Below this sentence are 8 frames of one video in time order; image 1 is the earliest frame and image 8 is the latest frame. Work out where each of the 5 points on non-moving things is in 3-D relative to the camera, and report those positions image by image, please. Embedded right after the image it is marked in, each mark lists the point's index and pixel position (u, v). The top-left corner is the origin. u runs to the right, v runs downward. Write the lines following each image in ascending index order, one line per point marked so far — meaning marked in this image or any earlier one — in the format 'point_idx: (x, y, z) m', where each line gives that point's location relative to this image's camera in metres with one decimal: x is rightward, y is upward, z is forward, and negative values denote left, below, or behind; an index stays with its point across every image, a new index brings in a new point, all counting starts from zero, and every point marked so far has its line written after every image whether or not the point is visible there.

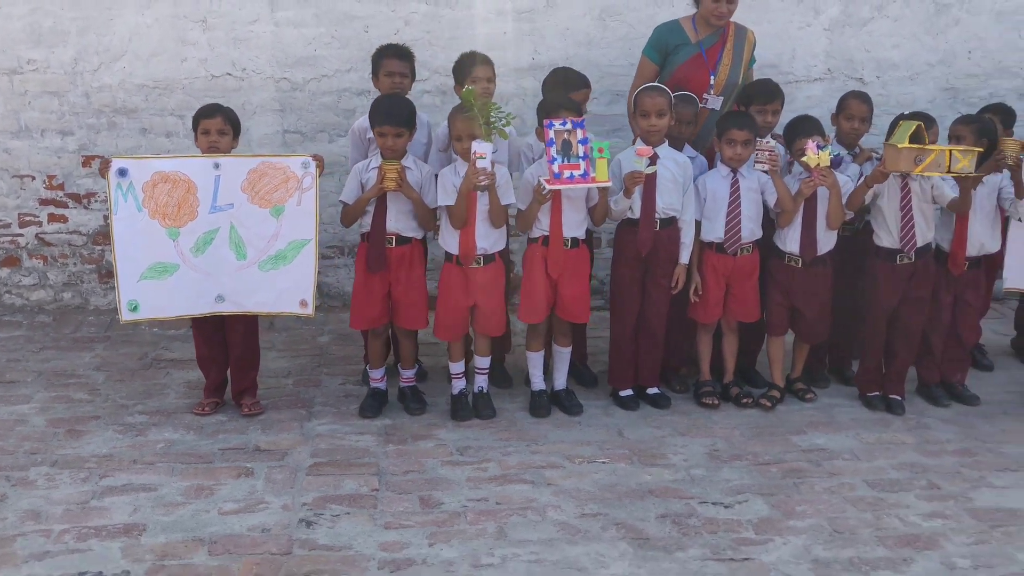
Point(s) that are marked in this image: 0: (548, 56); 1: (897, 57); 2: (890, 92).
0: (+0.2, +1.1, +5.1) m
1: (+2.0, +1.2, +5.3) m
2: (+1.9, +1.0, +5.4) m
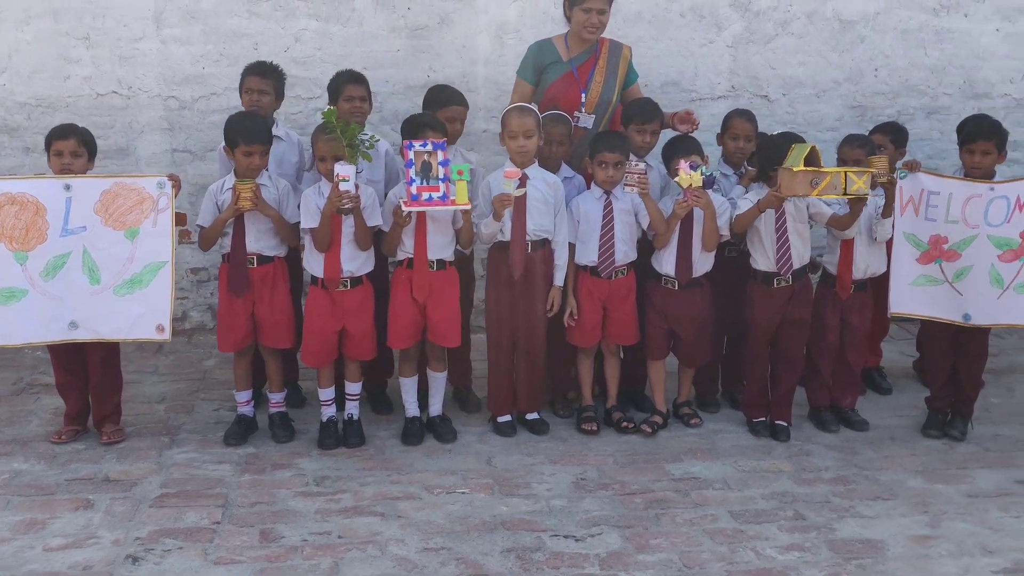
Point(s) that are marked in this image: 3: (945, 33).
0: (-0.3, +1.0, +5.0) m
1: (+1.5, +1.1, +5.3) m
2: (+1.4, +0.9, +5.3) m
3: (+2.2, +1.3, +5.3) m
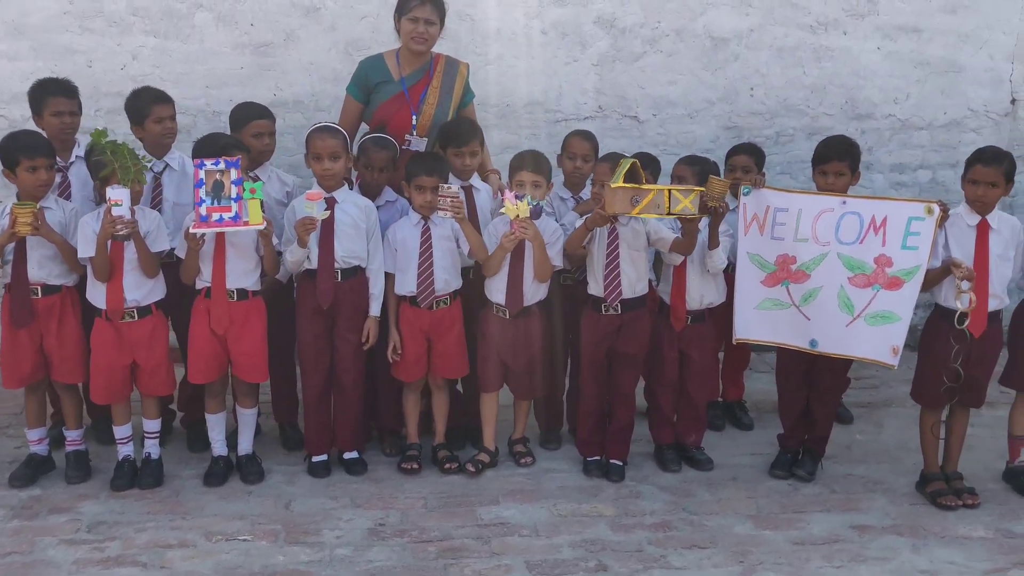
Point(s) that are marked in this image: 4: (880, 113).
0: (-1.0, +0.9, +4.8) m
1: (+0.8, +0.9, +5.0) m
2: (+0.8, +0.8, +5.1) m
3: (+1.5, +1.2, +5.1) m
4: (+1.8, +0.9, +5.2) m
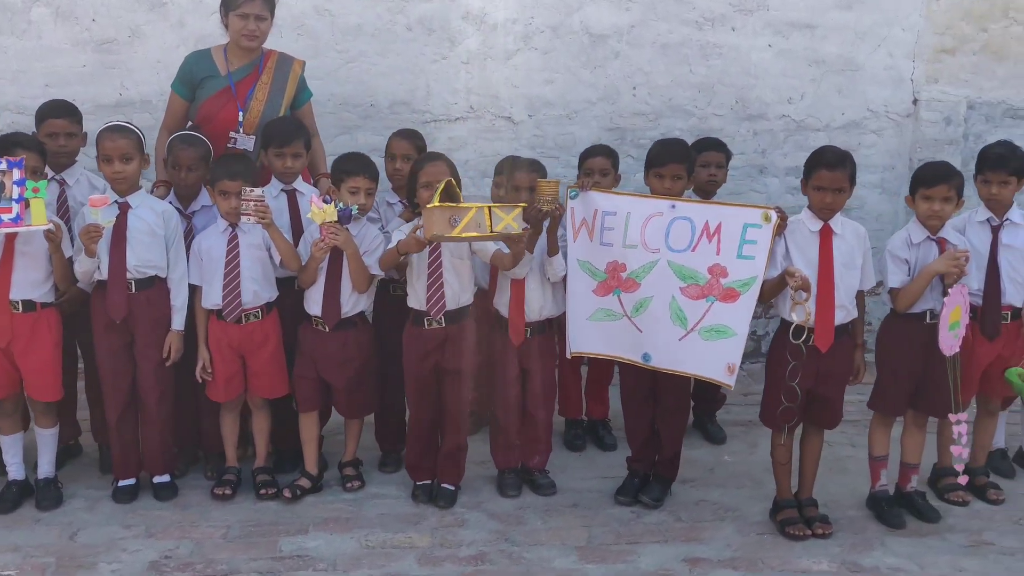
0: (-1.6, +0.8, +4.5) m
1: (+0.2, +0.9, +4.8) m
2: (+0.2, +0.7, +4.8) m
3: (+0.9, +1.1, +4.8) m
4: (+1.2, +0.8, +5.0) m
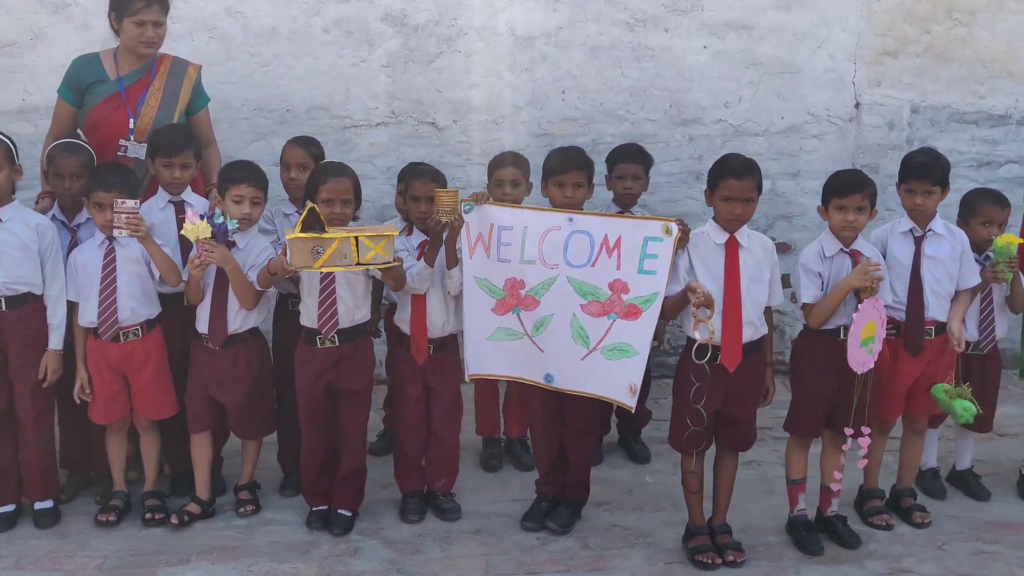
0: (-1.9, +0.8, +4.3) m
1: (-0.2, +0.8, +4.6) m
2: (-0.2, +0.7, +4.6) m
3: (+0.6, +1.1, +4.7) m
4: (+0.9, +0.8, +4.8) m
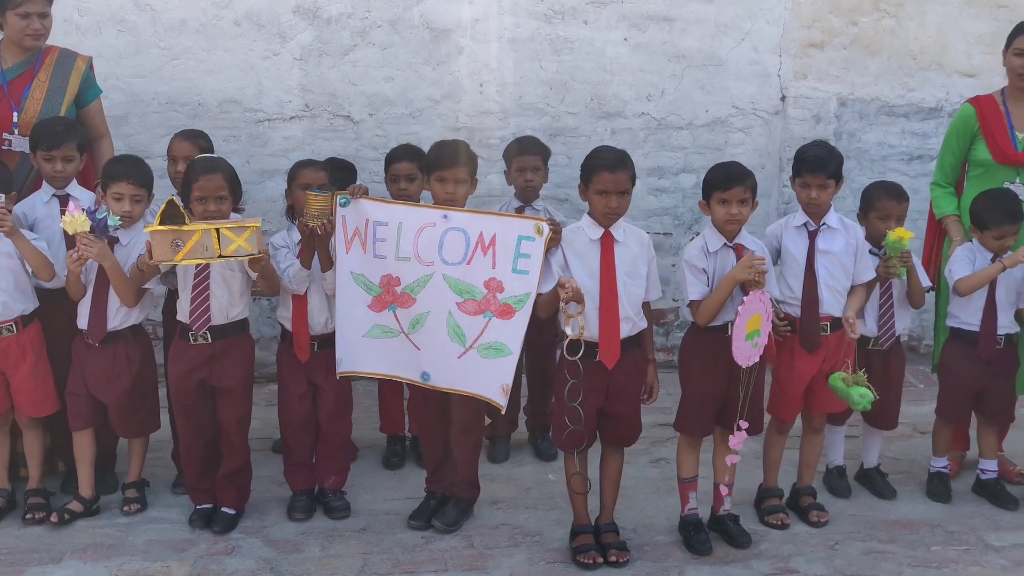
0: (-2.3, +0.8, +4.3) m
1: (-0.5, +0.9, +4.5) m
2: (-0.5, +0.7, +4.6) m
3: (+0.2, +1.1, +4.6) m
4: (+0.5, +0.8, +4.7) m
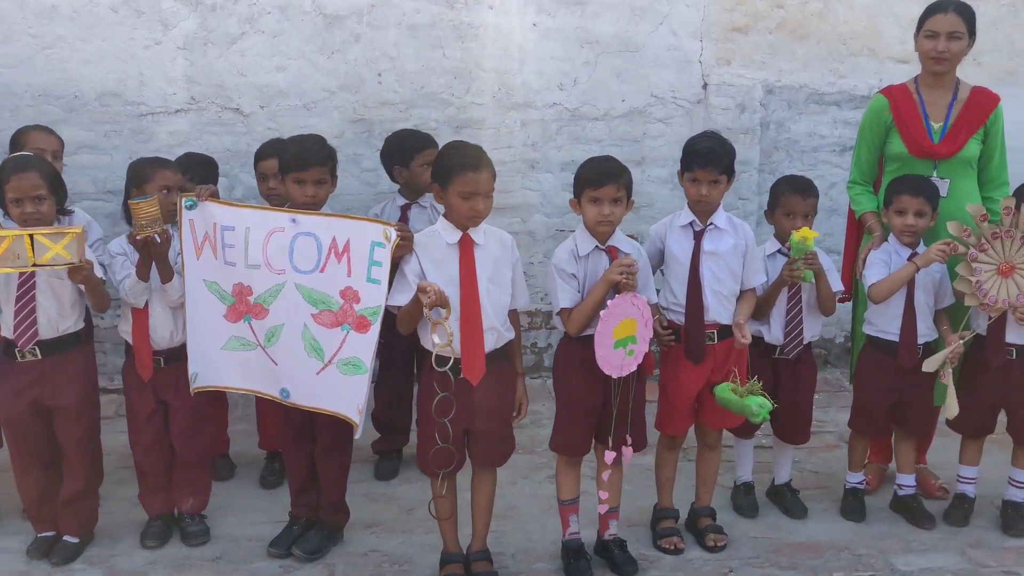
0: (-2.7, +0.8, +4.0) m
1: (-0.9, +0.8, +4.3) m
2: (-1.0, +0.7, +4.3) m
3: (-0.2, +1.1, +4.3) m
4: (+0.1, +0.8, +4.4) m
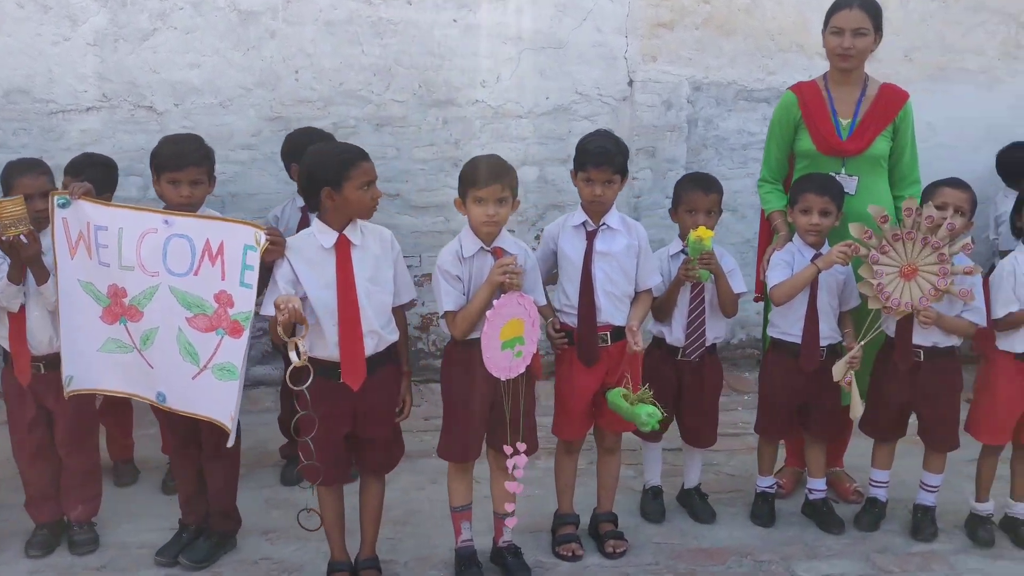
0: (-3.0, +0.8, +3.9) m
1: (-1.3, +0.8, +4.2) m
2: (-1.3, +0.7, +4.2) m
3: (-0.5, +1.1, +4.3) m
4: (-0.2, +0.8, +4.4) m
